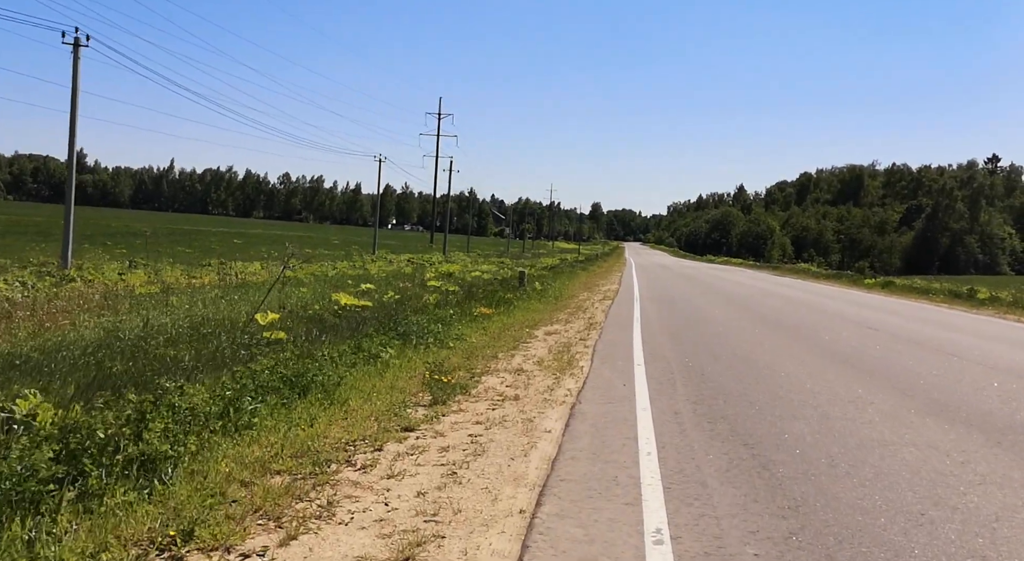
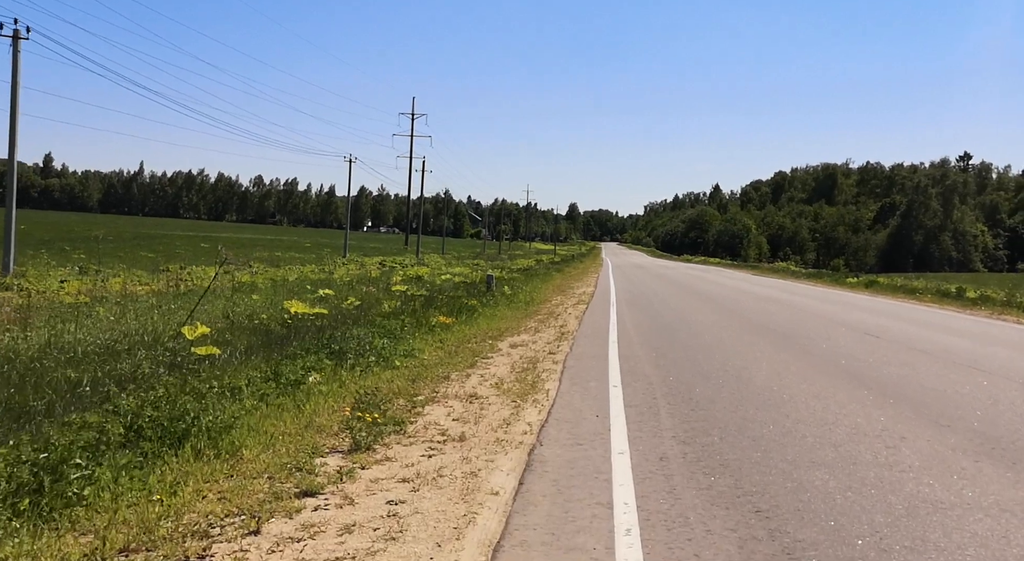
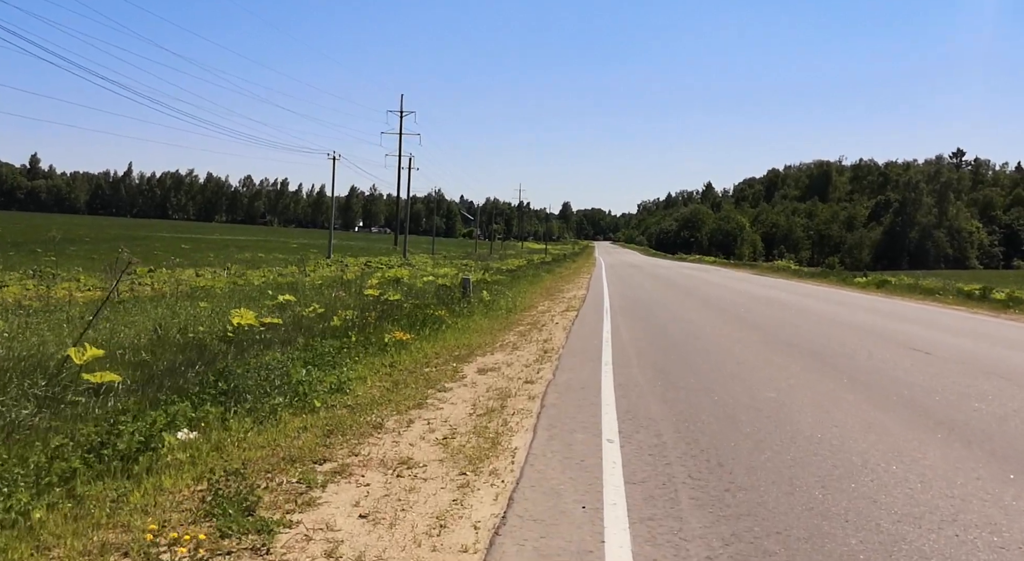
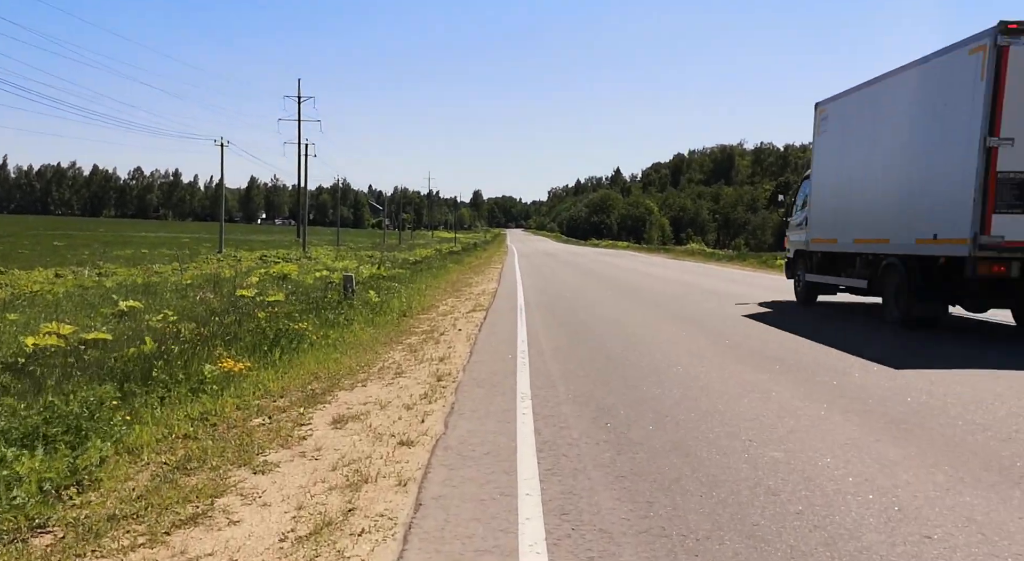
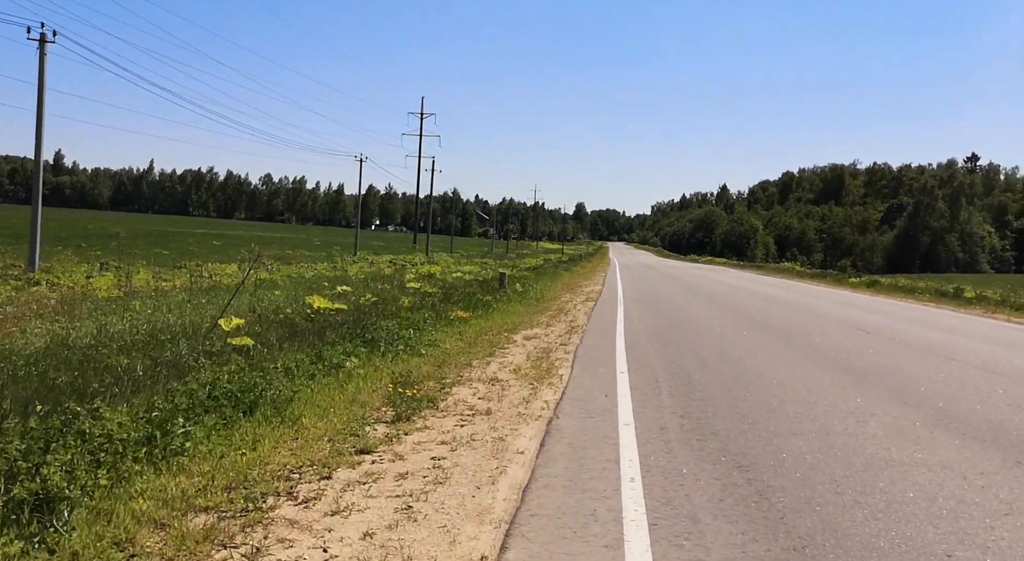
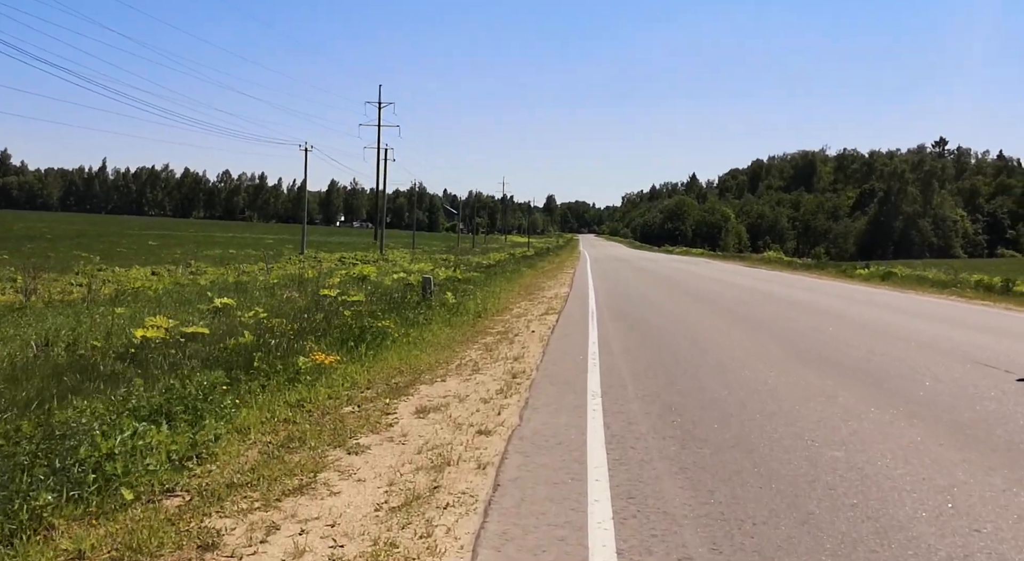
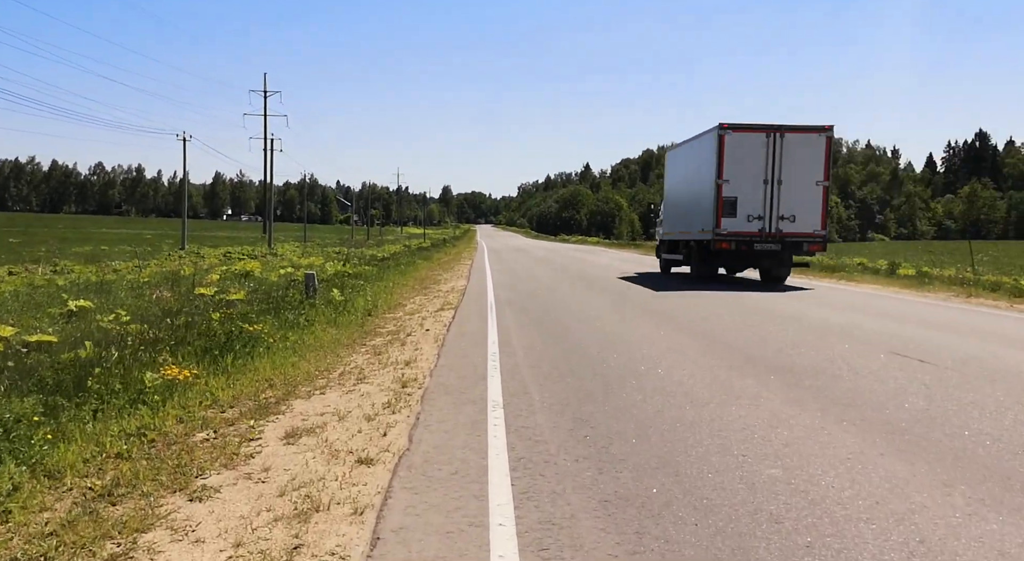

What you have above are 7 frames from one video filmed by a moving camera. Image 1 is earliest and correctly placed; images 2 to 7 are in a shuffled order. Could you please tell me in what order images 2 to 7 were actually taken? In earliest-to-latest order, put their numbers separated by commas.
5, 2, 3, 6, 4, 7
